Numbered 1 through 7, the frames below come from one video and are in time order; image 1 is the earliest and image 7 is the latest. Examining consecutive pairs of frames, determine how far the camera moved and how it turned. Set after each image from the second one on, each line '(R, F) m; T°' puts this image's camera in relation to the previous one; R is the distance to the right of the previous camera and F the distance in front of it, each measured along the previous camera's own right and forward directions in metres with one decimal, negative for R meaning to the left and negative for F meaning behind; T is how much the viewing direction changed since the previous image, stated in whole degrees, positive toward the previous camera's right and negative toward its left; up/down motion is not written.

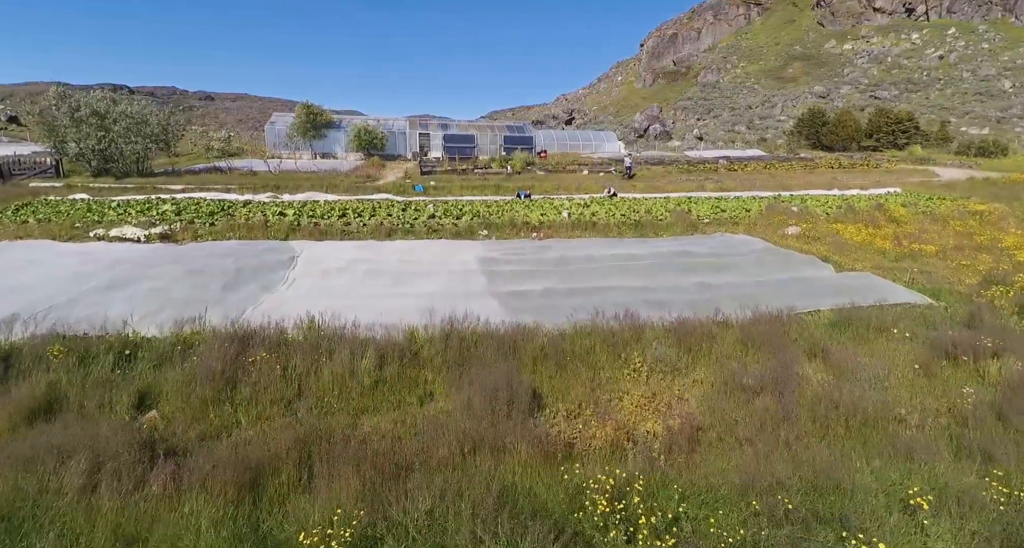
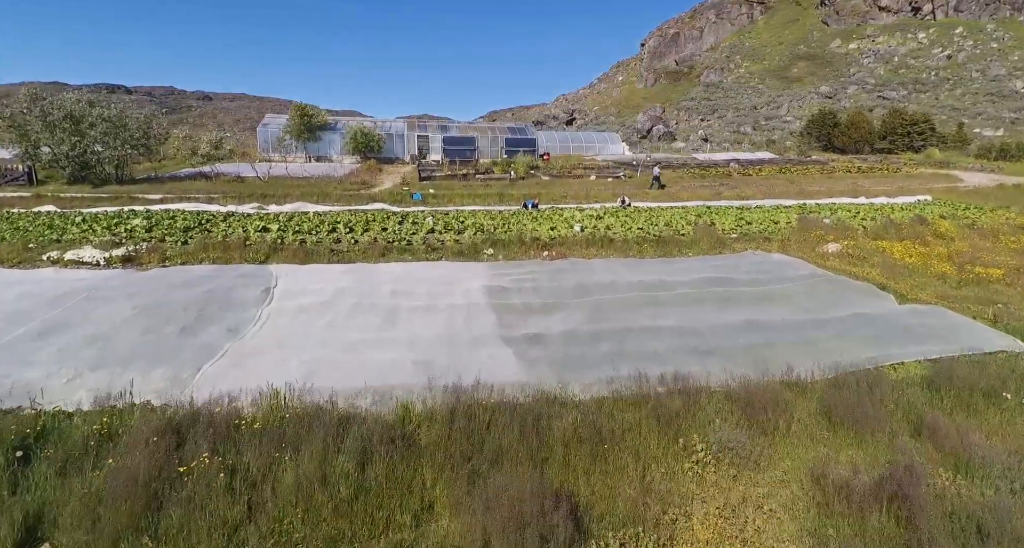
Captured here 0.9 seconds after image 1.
(-0.2, +1.5) m; 0°
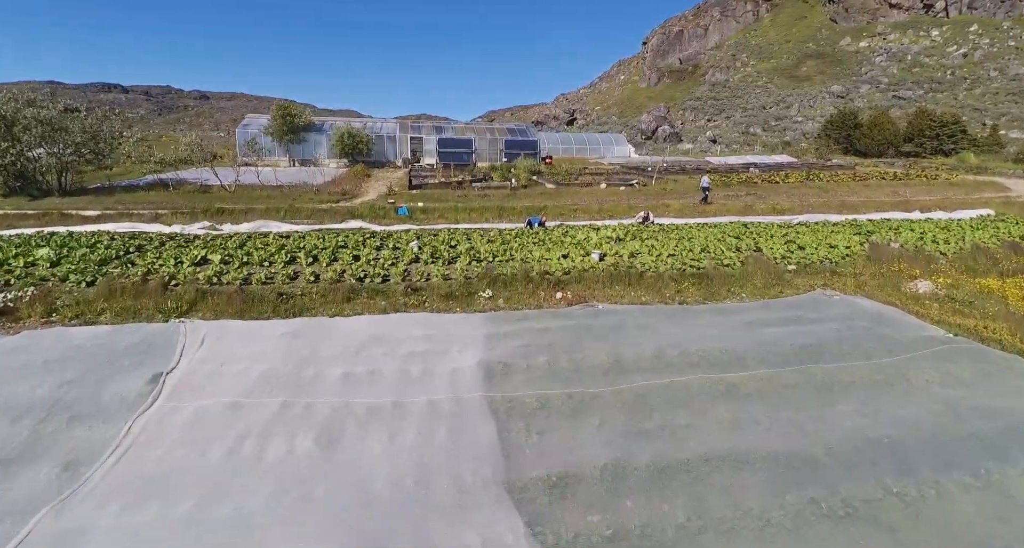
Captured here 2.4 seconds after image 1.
(-0.1, +2.9) m; 0°
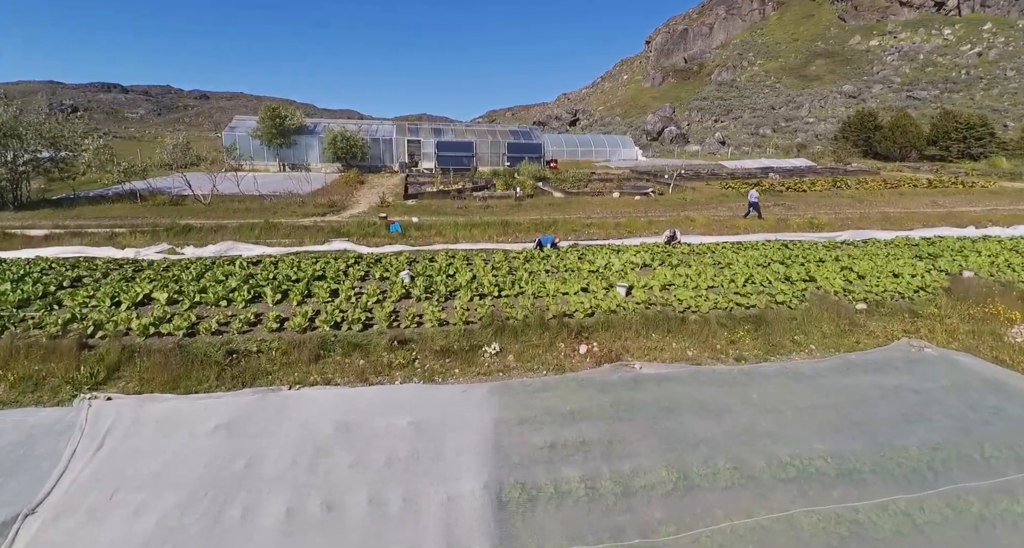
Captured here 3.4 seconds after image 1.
(-0.2, +2.0) m; 0°
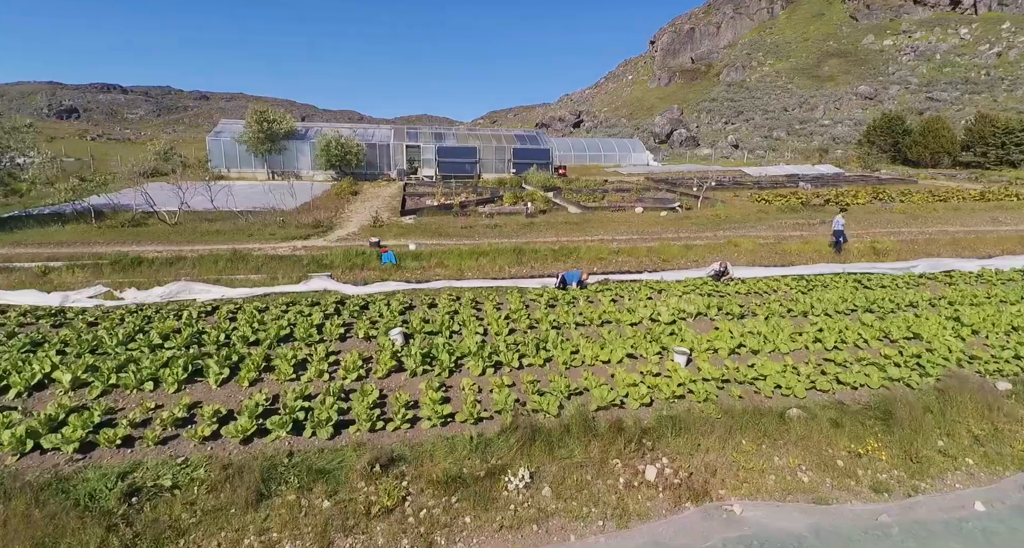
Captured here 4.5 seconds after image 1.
(-0.4, +2.5) m; 0°
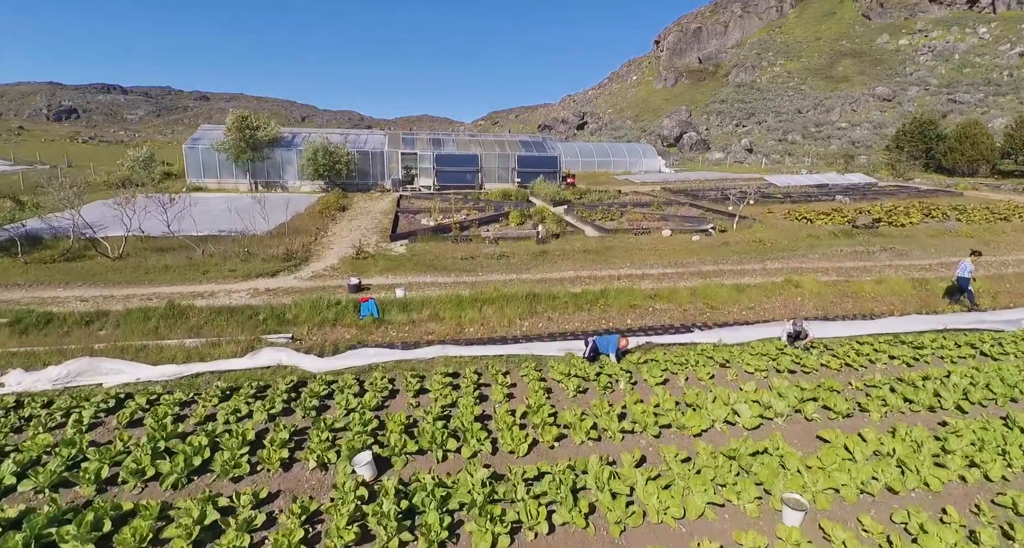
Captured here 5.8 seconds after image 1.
(-0.2, +2.7) m; 0°
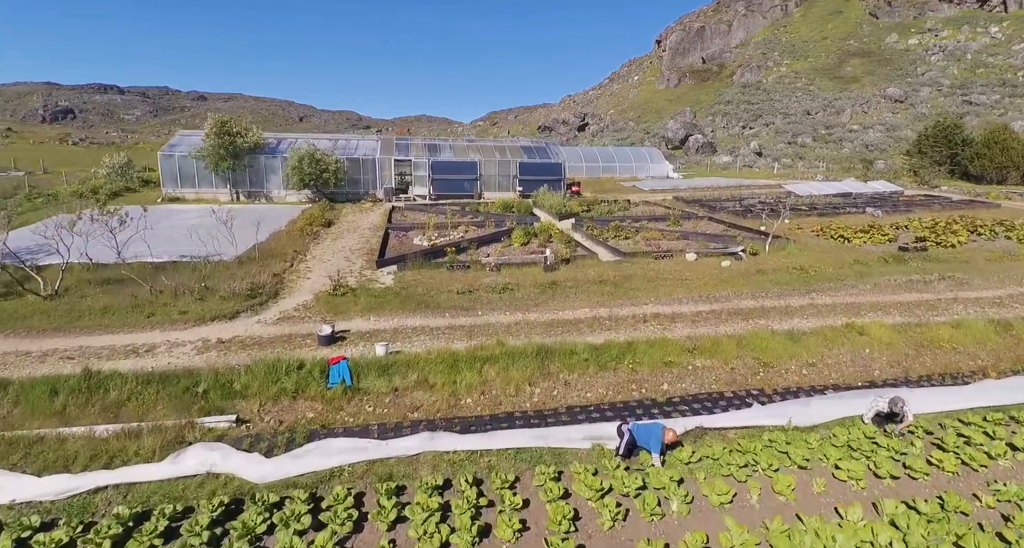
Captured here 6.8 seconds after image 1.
(-0.1, +2.1) m; 0°
